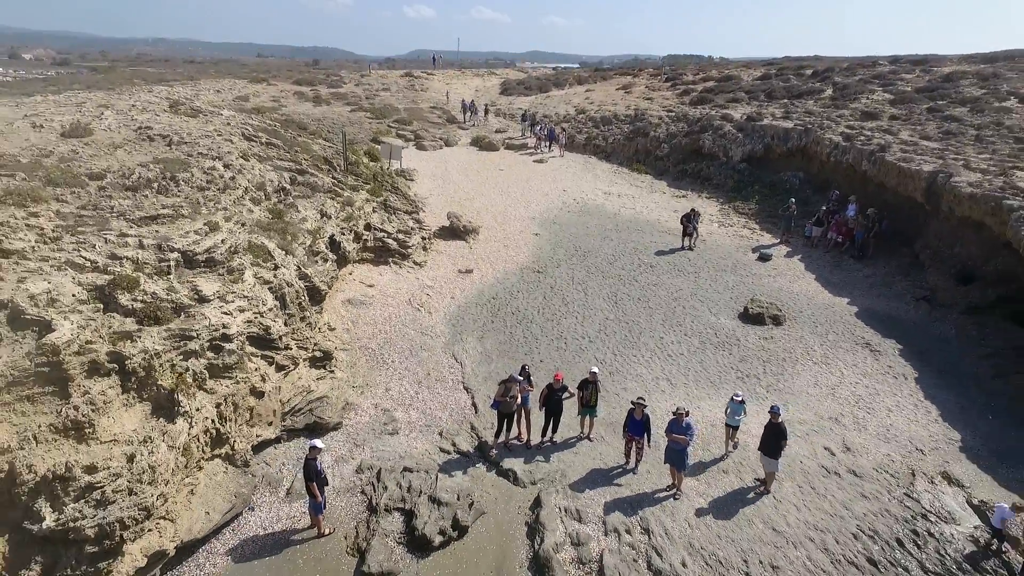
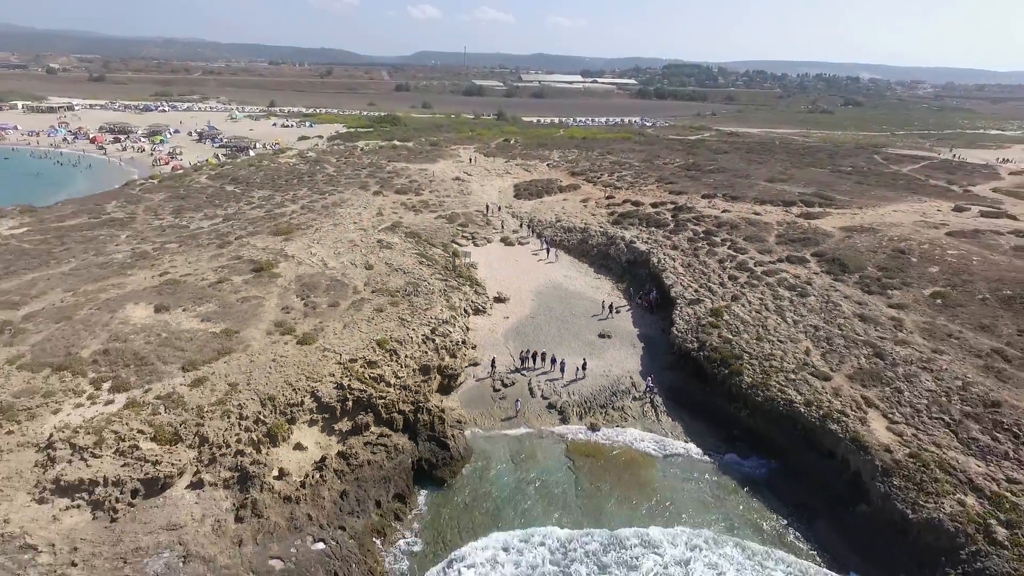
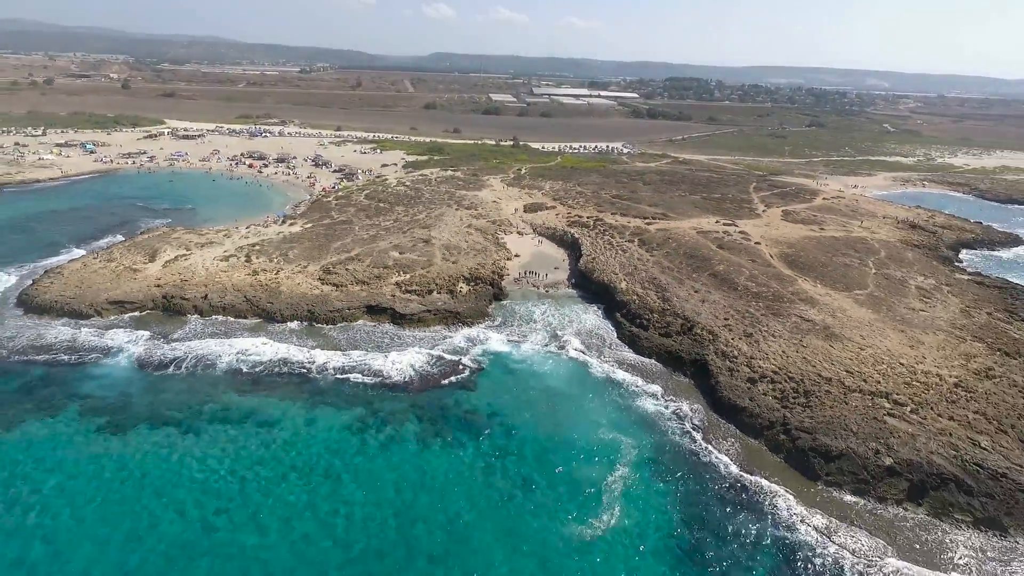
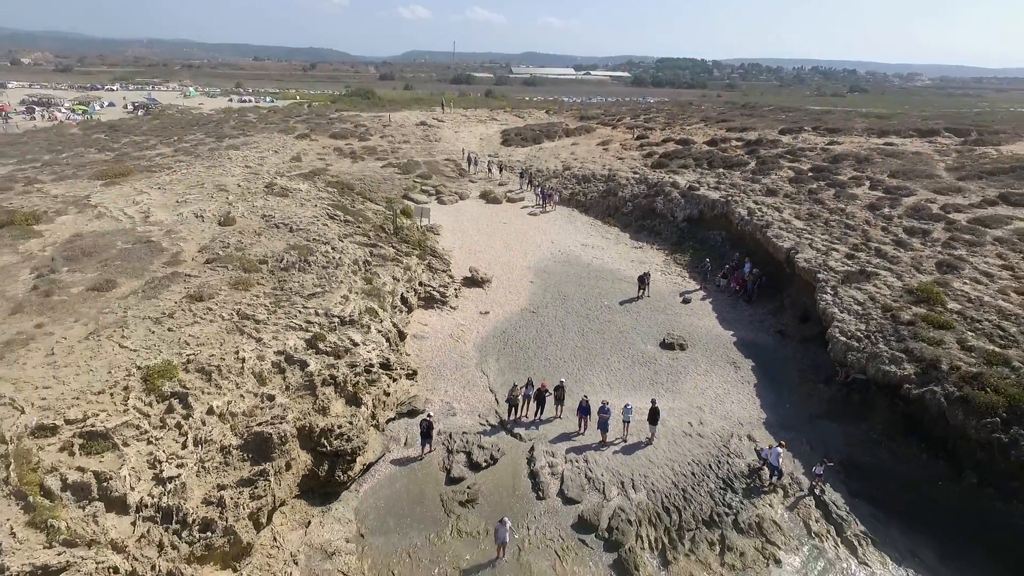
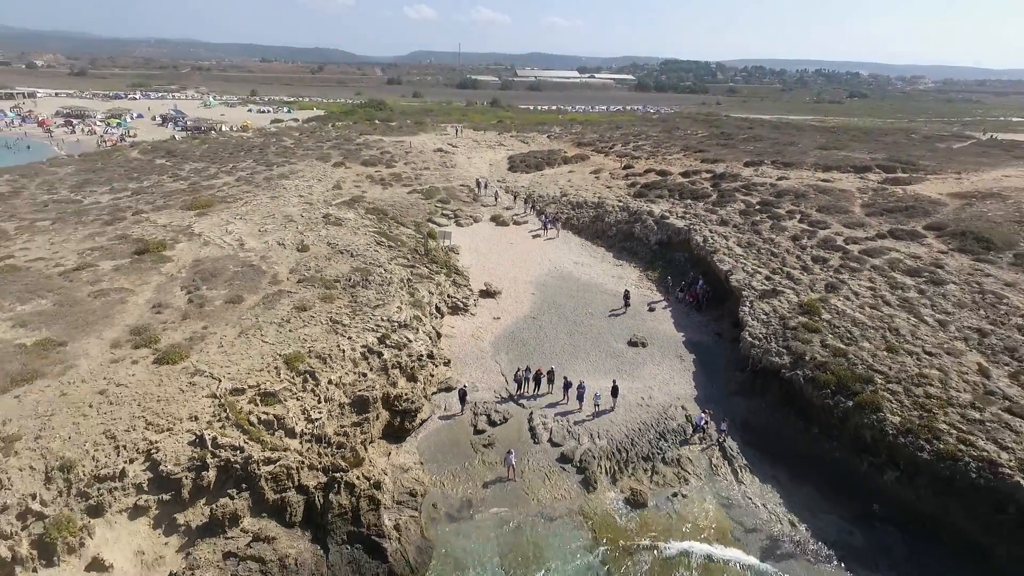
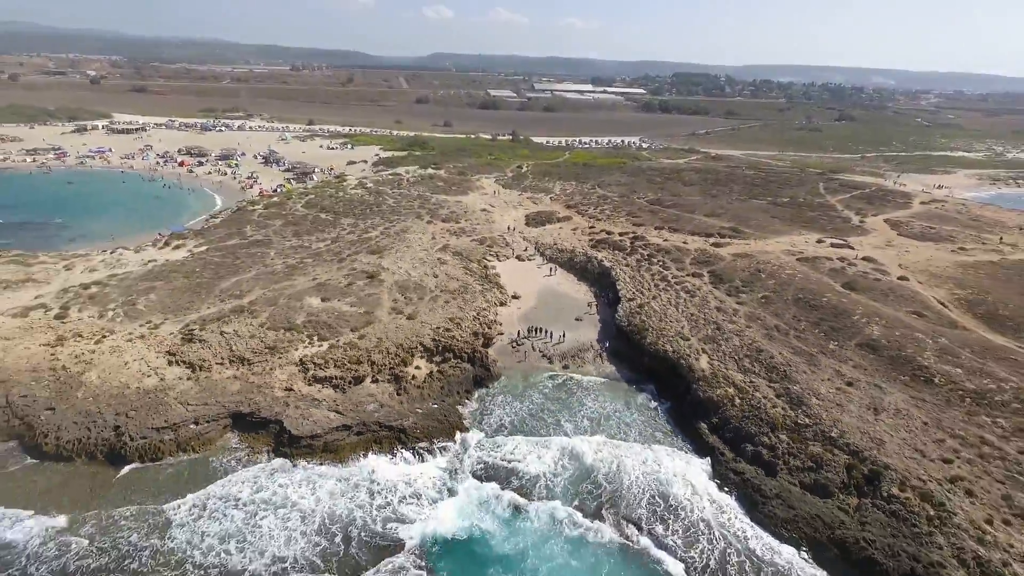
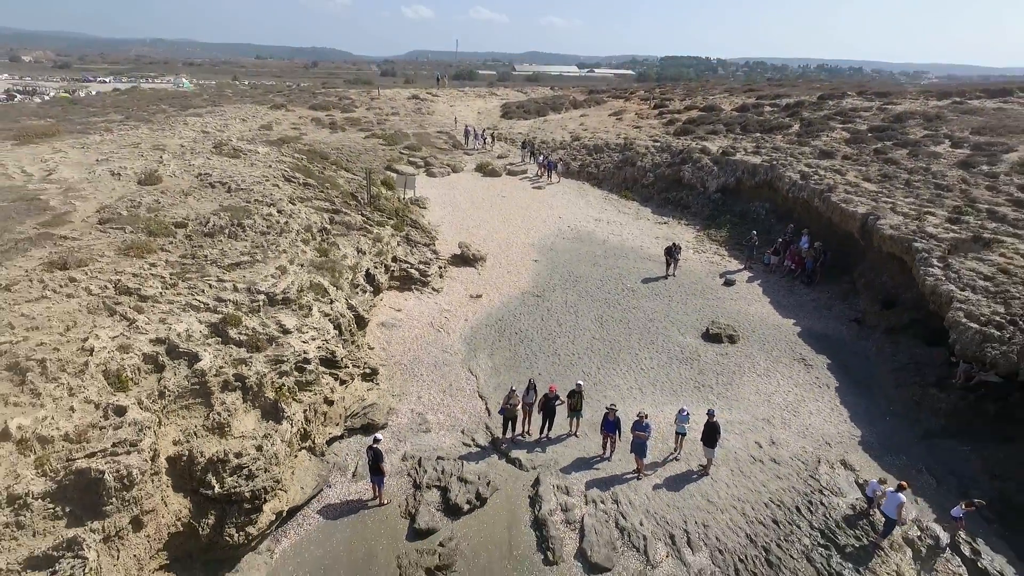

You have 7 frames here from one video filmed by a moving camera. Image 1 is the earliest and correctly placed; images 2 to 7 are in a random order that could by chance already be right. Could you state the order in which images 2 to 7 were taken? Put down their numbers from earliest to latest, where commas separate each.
7, 4, 5, 2, 6, 3
